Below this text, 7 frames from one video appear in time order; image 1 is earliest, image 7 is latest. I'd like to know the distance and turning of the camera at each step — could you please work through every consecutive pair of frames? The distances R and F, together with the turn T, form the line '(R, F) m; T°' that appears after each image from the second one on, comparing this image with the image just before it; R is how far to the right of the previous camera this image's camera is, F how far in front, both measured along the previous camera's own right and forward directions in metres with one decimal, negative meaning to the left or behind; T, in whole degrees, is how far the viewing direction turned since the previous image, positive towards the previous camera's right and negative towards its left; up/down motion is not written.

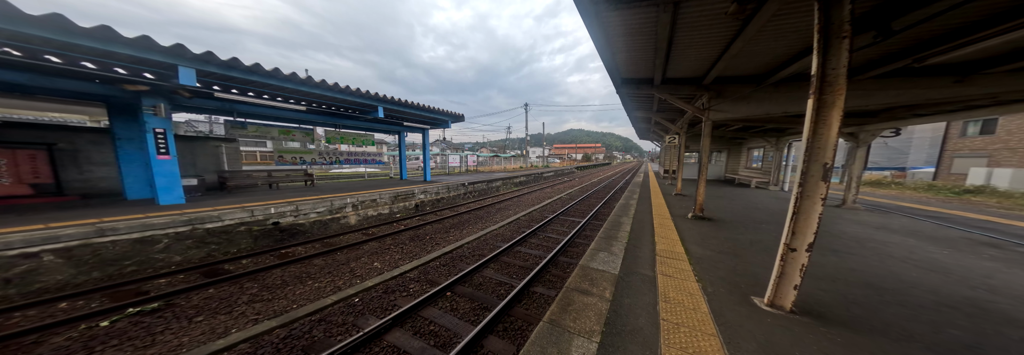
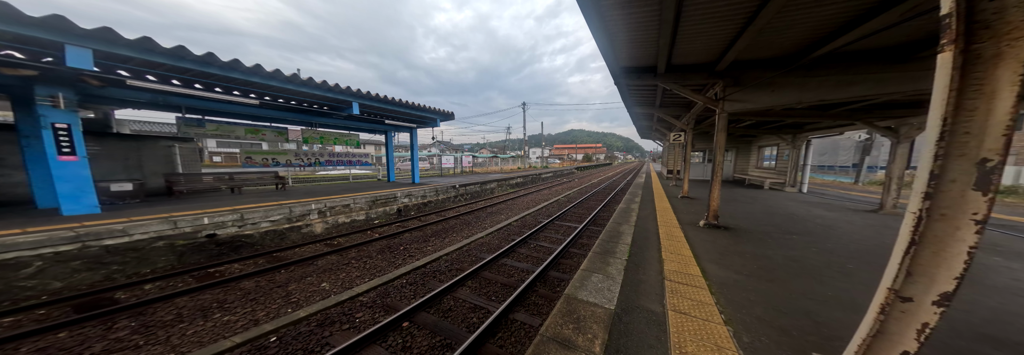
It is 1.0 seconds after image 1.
(+0.4, +0.7) m; 0°
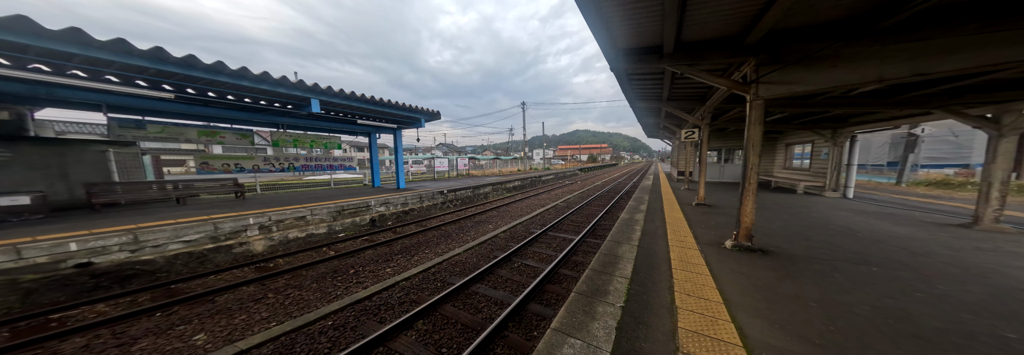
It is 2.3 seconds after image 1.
(+0.6, +1.0) m; -2°
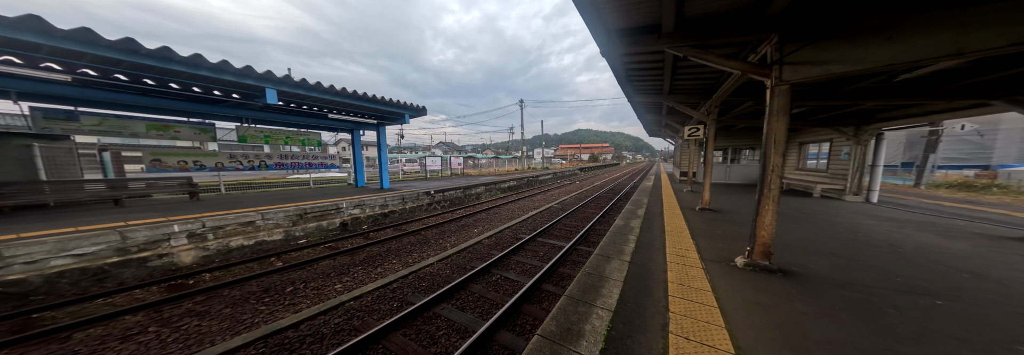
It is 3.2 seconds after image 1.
(+0.5, +0.7) m; -1°
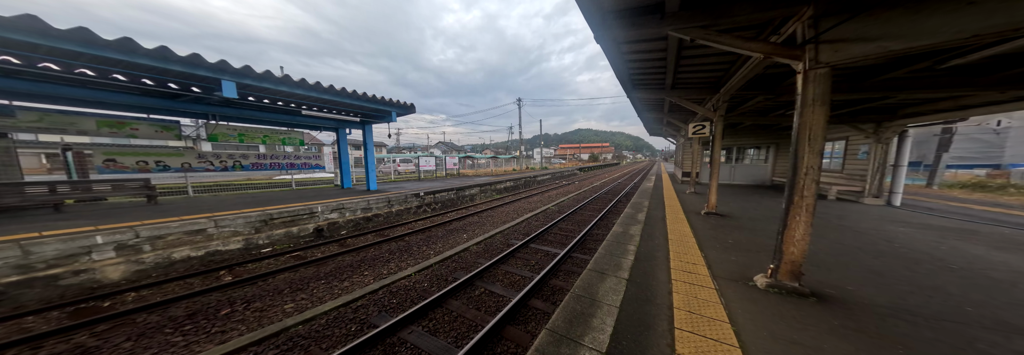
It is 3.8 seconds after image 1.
(+0.3, +0.5) m; 0°
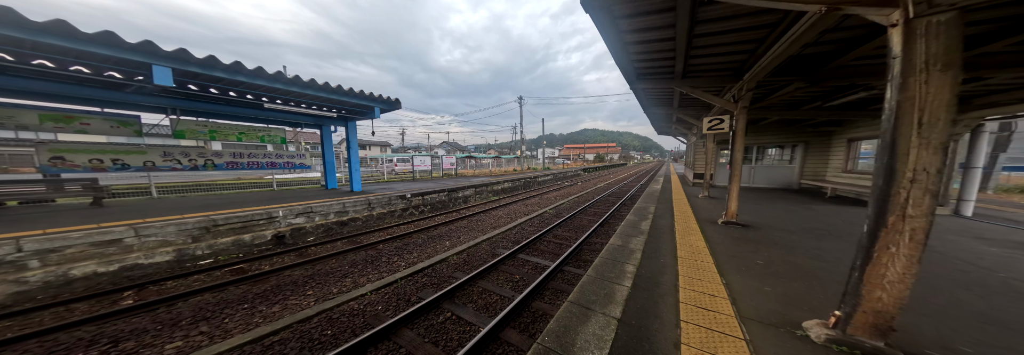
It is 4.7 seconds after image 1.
(+0.5, +0.8) m; -2°
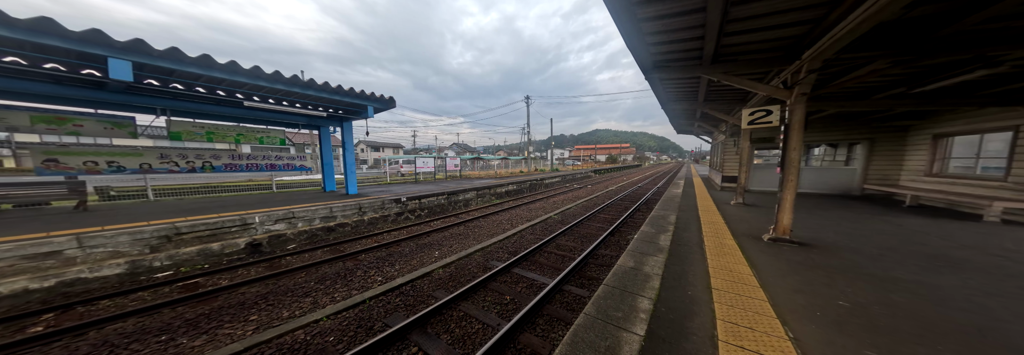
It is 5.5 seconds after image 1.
(+0.4, +0.7) m; -3°
